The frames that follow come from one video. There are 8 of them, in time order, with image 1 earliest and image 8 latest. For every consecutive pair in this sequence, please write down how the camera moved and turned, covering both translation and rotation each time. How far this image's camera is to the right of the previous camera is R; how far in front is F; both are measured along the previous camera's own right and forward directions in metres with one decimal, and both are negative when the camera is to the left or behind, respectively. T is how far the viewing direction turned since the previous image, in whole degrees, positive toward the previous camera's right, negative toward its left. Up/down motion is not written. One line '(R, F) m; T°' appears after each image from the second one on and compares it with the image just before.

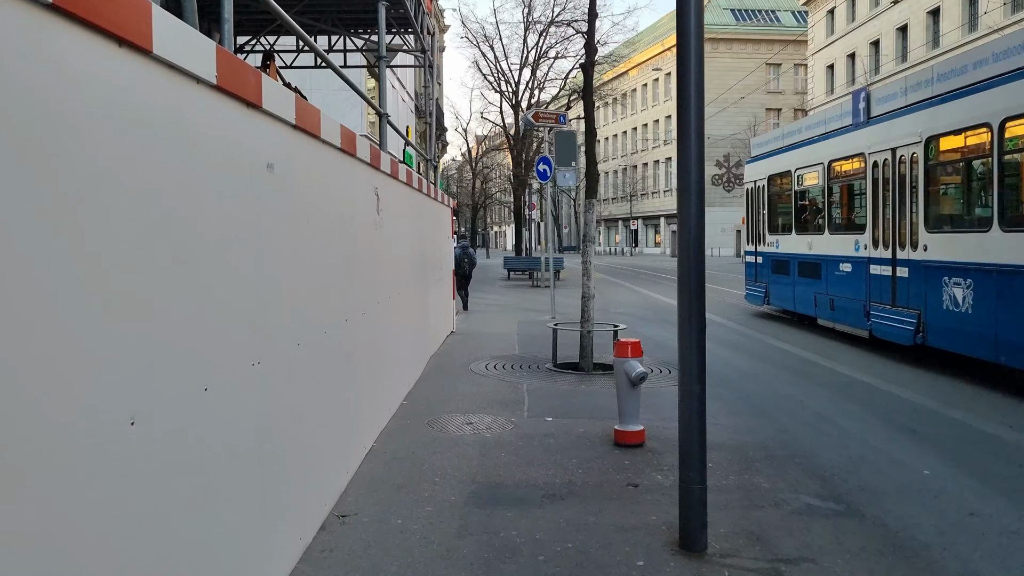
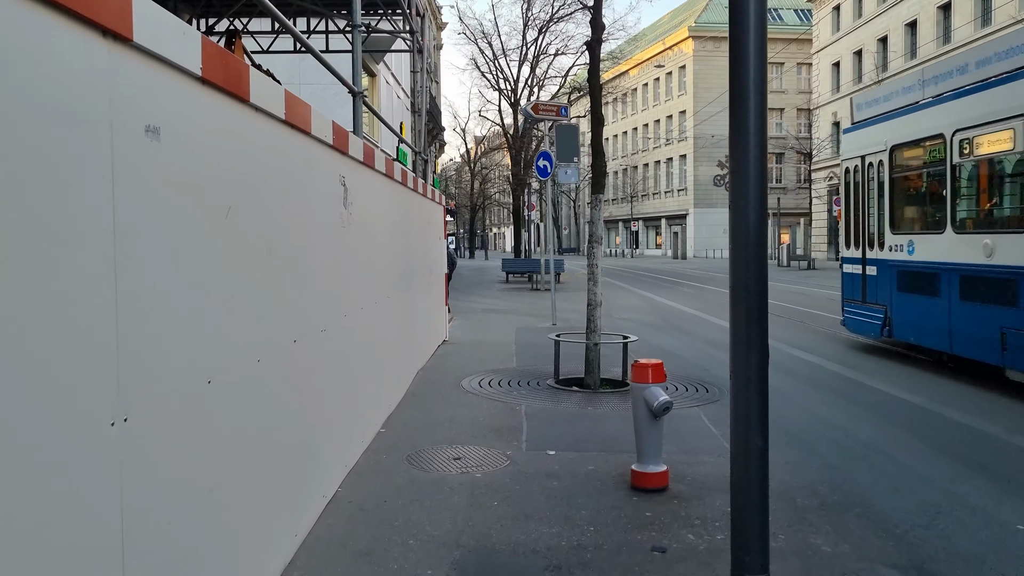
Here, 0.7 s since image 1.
(0.0, +1.0) m; 0°
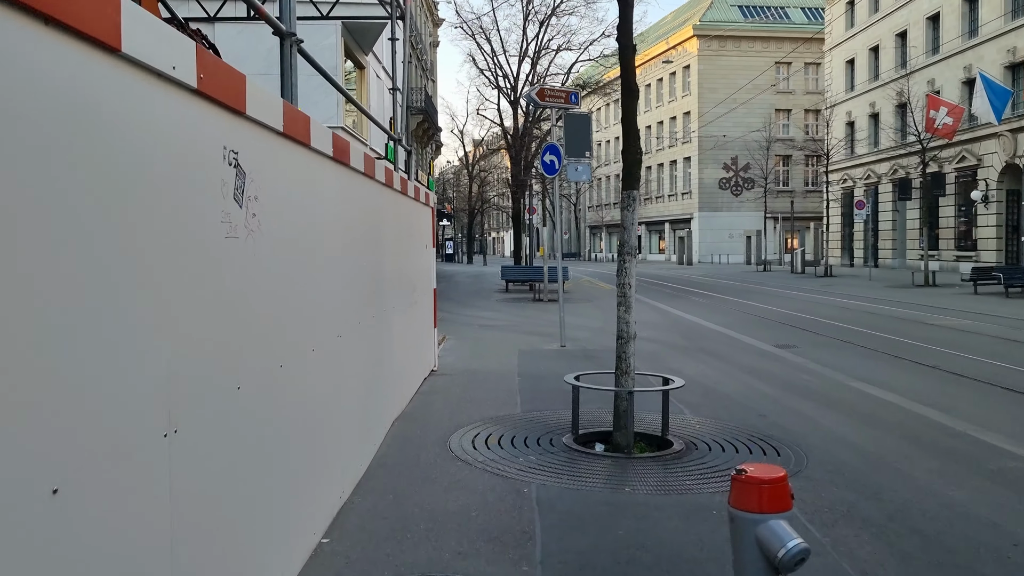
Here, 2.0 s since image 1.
(0.0, +1.9) m; 0°
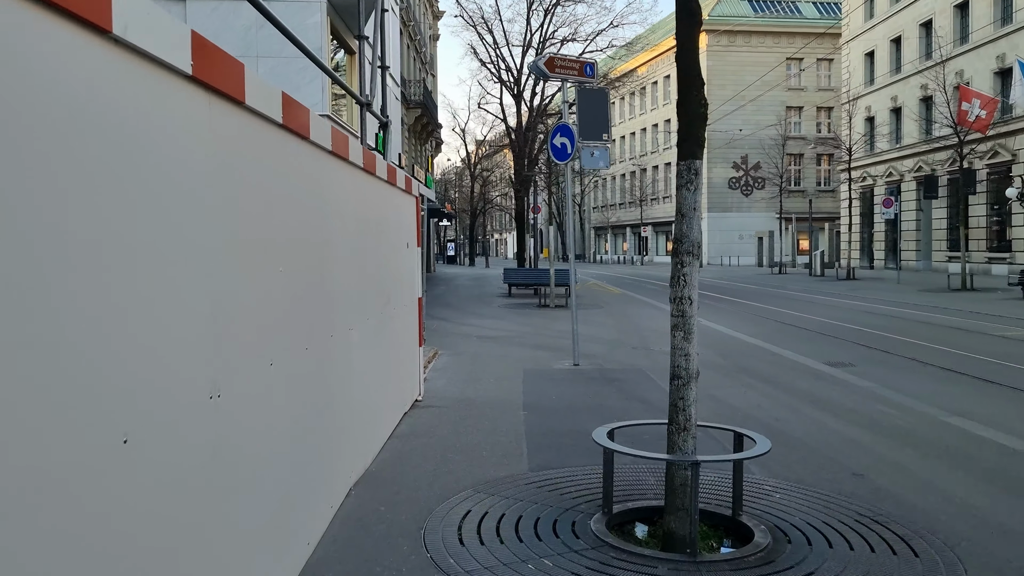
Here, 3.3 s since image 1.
(0.0, +1.9) m; 0°
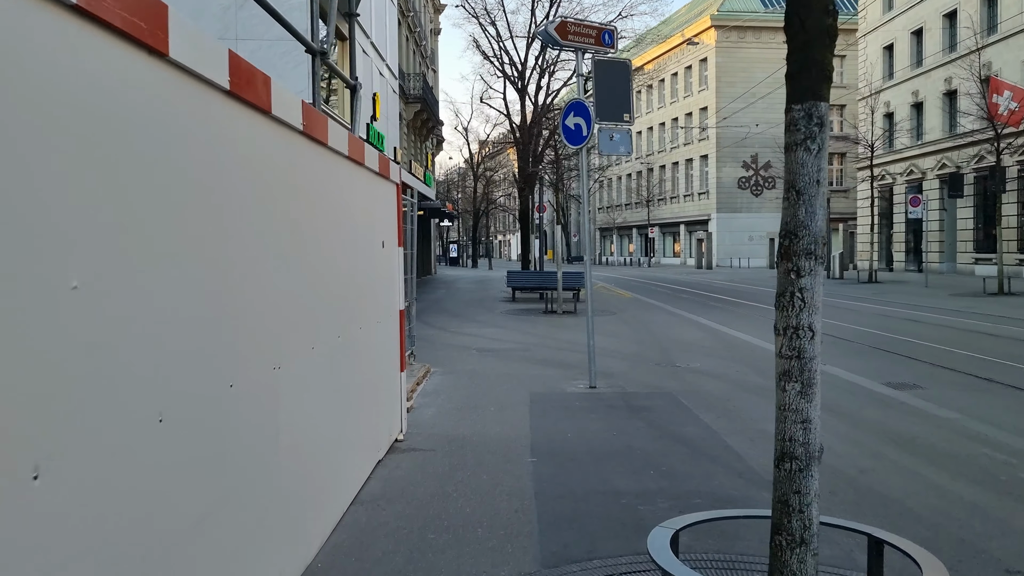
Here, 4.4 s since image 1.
(0.0, +1.5) m; 0°
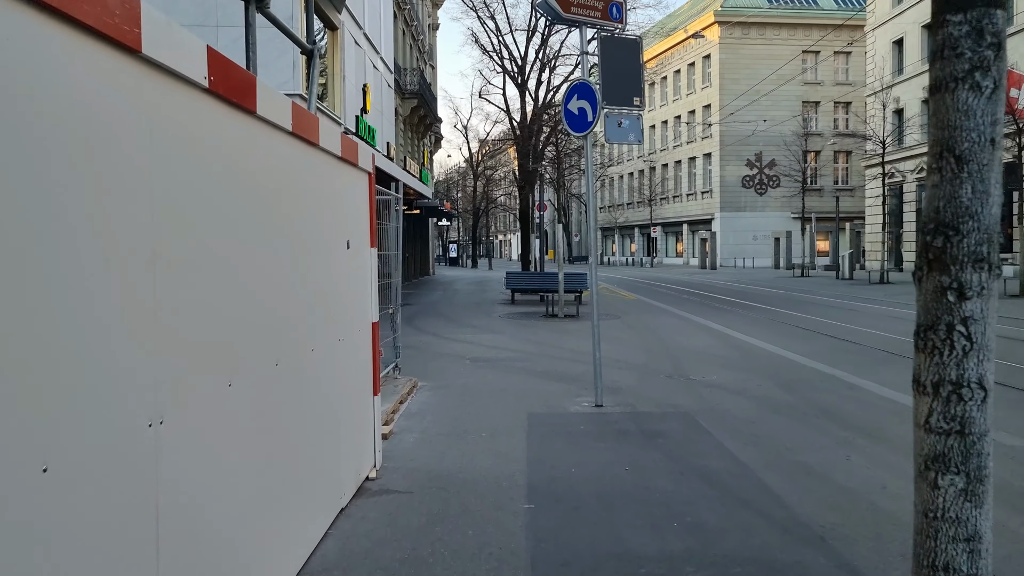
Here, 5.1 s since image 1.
(0.0, +1.0) m; 0°
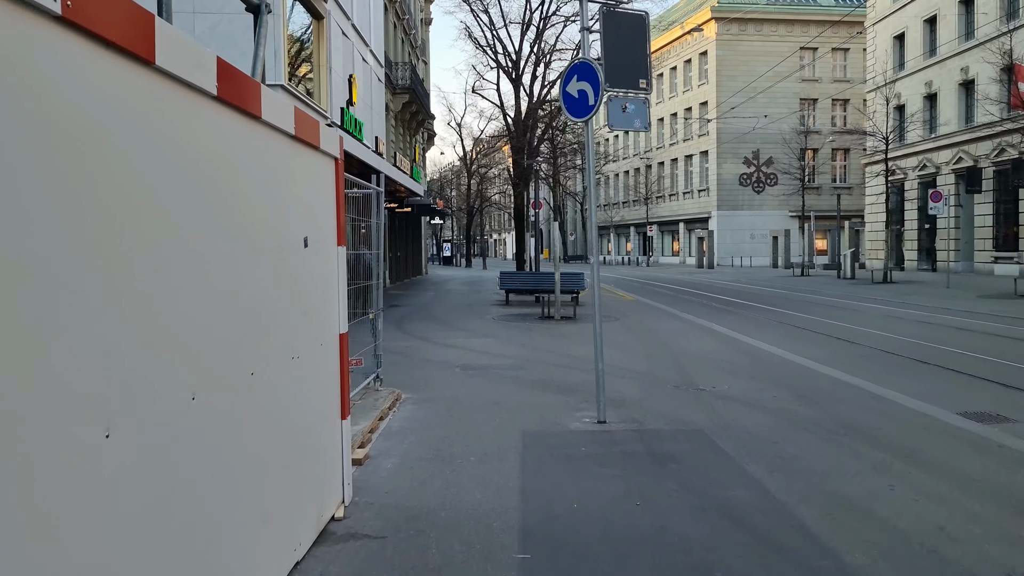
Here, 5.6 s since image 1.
(0.0, +0.8) m; 0°
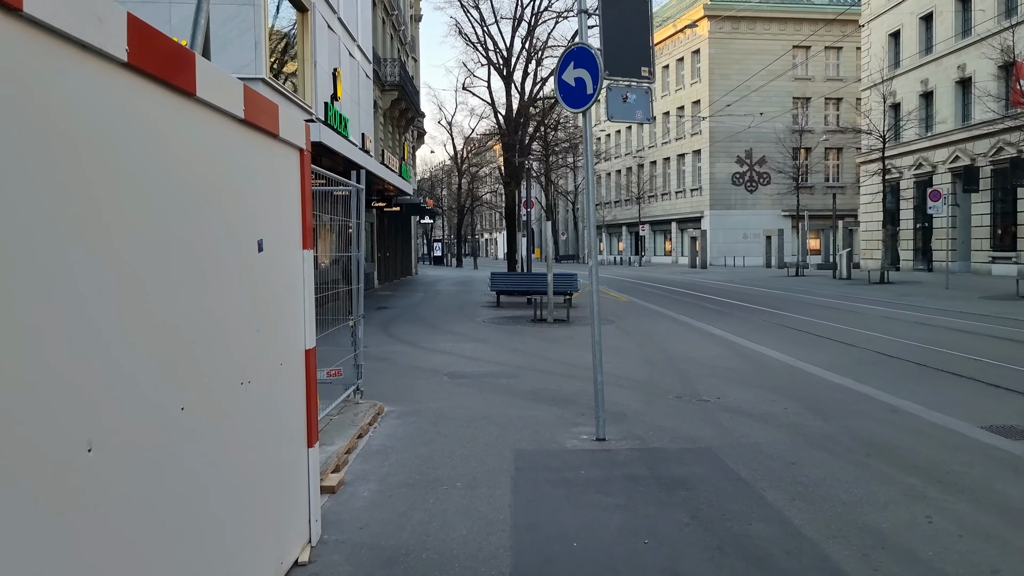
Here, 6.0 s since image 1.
(0.0, +0.6) m; +1°
